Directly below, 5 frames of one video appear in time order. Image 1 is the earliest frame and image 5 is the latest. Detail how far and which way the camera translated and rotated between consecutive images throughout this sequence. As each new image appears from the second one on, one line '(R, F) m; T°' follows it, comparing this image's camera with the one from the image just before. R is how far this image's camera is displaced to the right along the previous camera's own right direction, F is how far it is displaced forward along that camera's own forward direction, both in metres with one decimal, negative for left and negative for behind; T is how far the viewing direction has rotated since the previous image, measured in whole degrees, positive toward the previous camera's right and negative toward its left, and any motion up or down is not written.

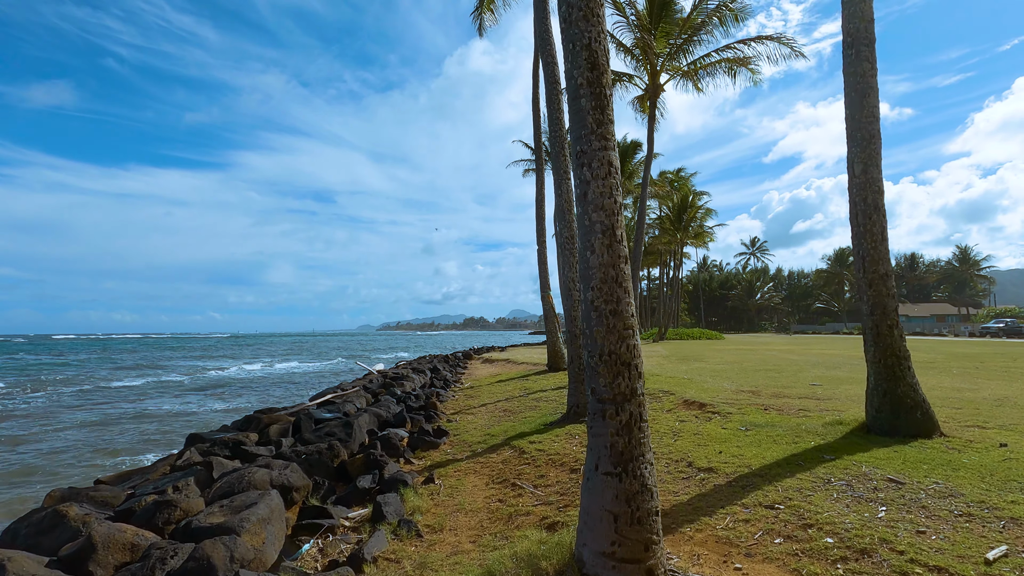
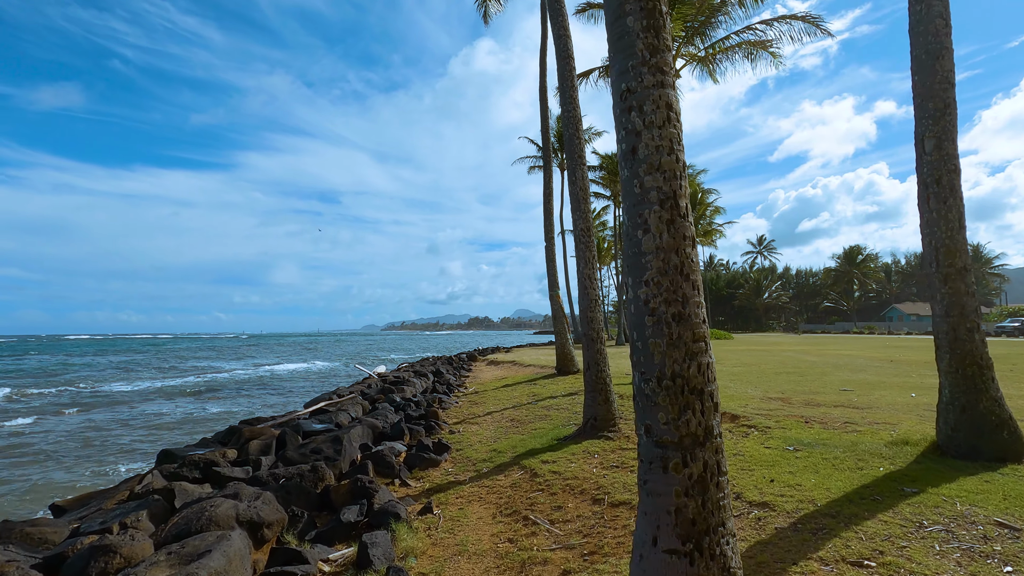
(-0.1, +1.0) m; 0°
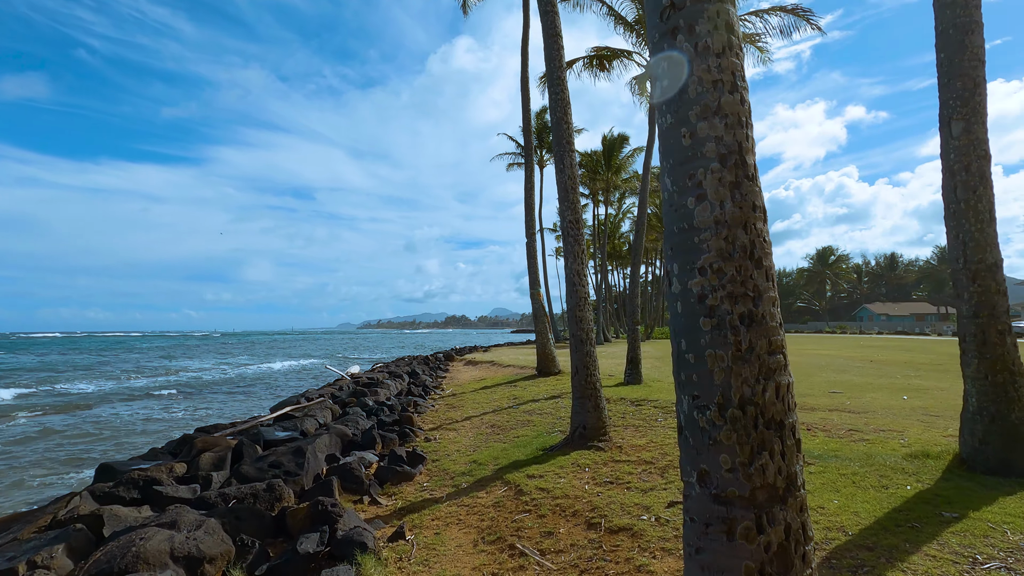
(-0.1, +0.7) m; +2°
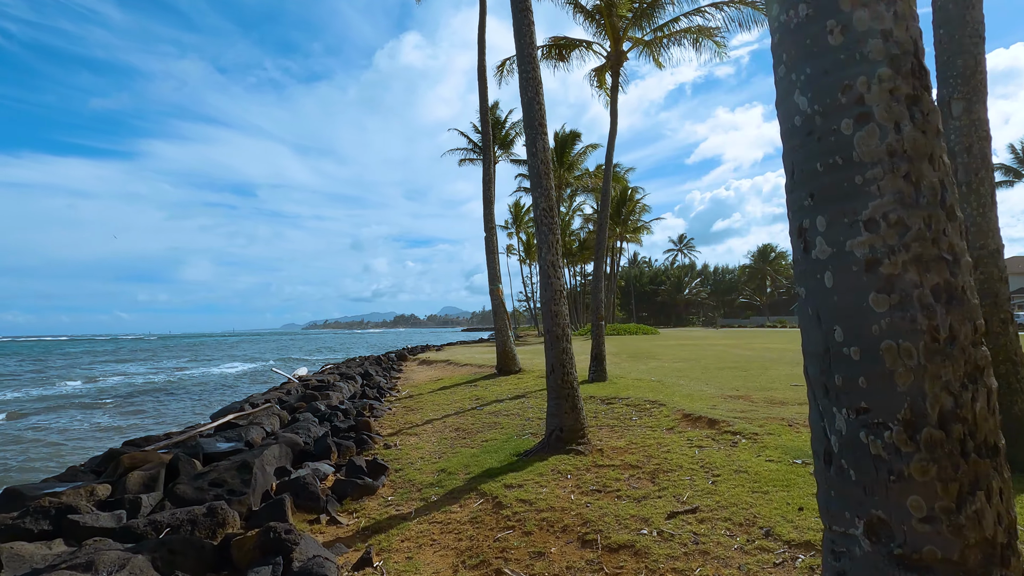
(-0.2, +0.6) m; +5°
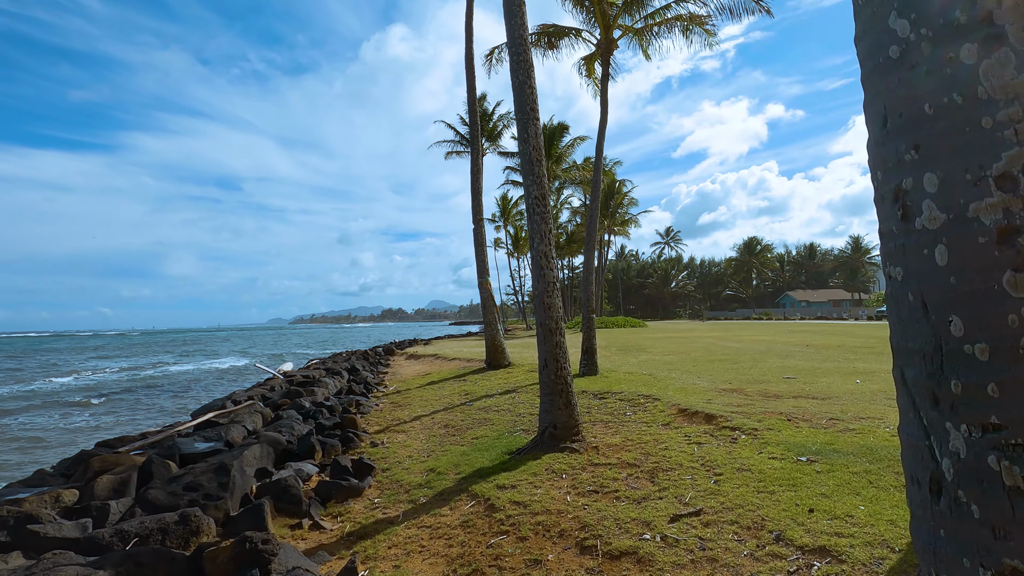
(0.0, +0.3) m; +1°
